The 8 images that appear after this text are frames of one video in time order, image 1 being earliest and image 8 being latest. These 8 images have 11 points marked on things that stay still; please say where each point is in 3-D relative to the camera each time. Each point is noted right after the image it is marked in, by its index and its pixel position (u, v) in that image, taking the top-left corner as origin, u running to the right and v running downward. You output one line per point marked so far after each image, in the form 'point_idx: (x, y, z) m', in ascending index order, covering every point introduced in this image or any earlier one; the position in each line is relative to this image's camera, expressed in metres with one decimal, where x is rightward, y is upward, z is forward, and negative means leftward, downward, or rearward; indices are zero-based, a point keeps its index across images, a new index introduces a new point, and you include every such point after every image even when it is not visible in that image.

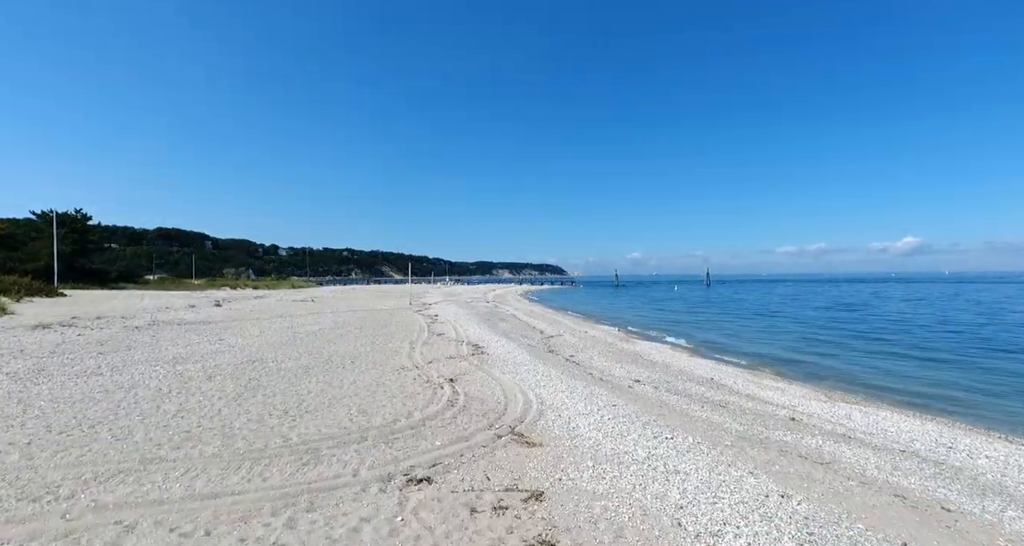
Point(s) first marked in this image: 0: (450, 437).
0: (-0.9, -2.4, +5.9) m
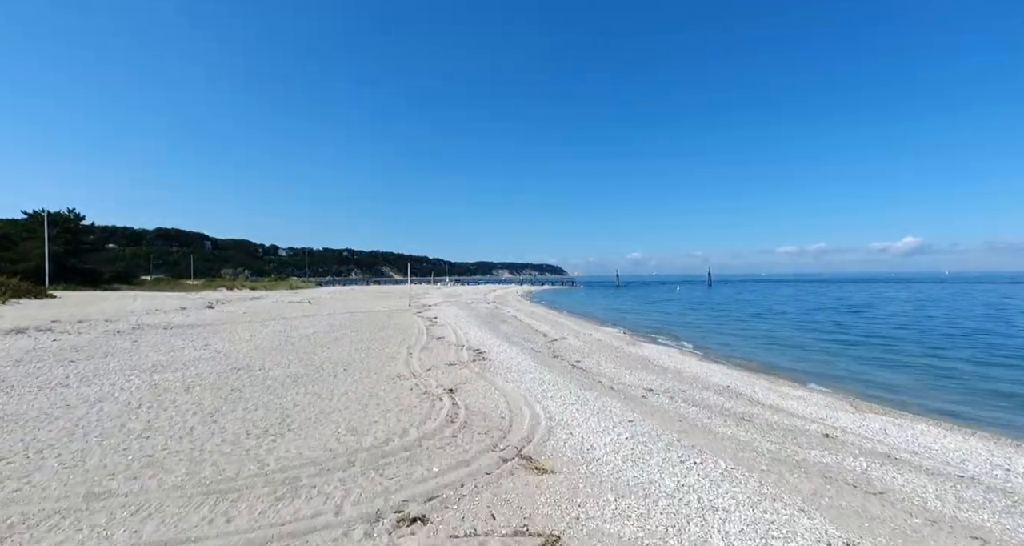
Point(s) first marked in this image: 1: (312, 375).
0: (-0.8, -2.4, +5.2) m
1: (-4.6, -2.4, +9.4) m
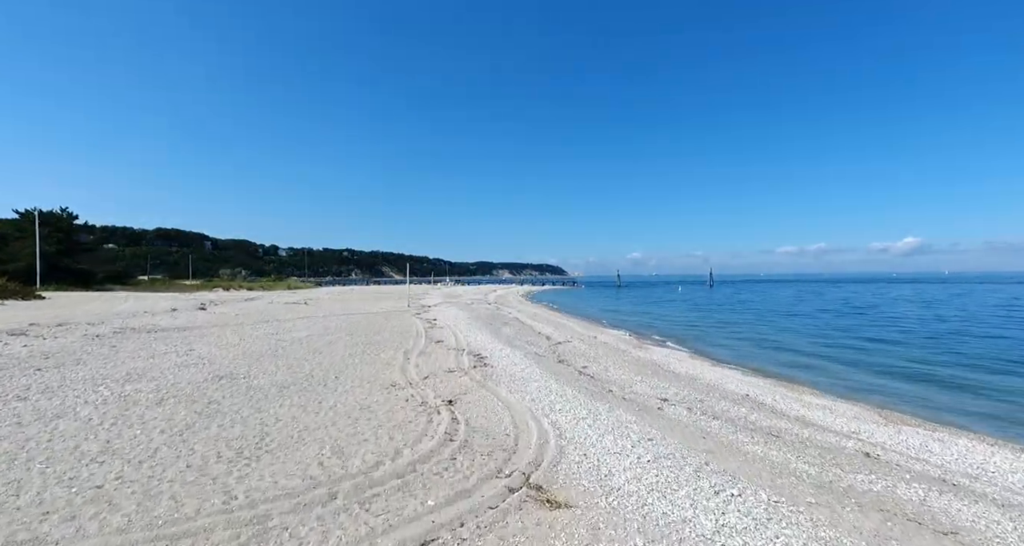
0: (-0.7, -2.4, +4.5) m
1: (-4.5, -2.4, +8.7) m
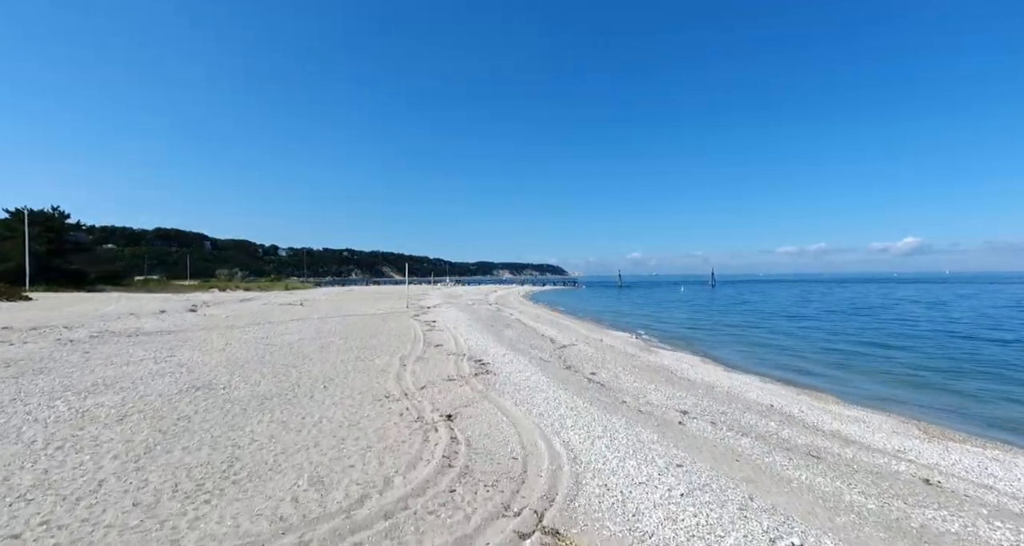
0: (-0.6, -2.4, +3.7) m
1: (-4.4, -2.4, +7.9) m
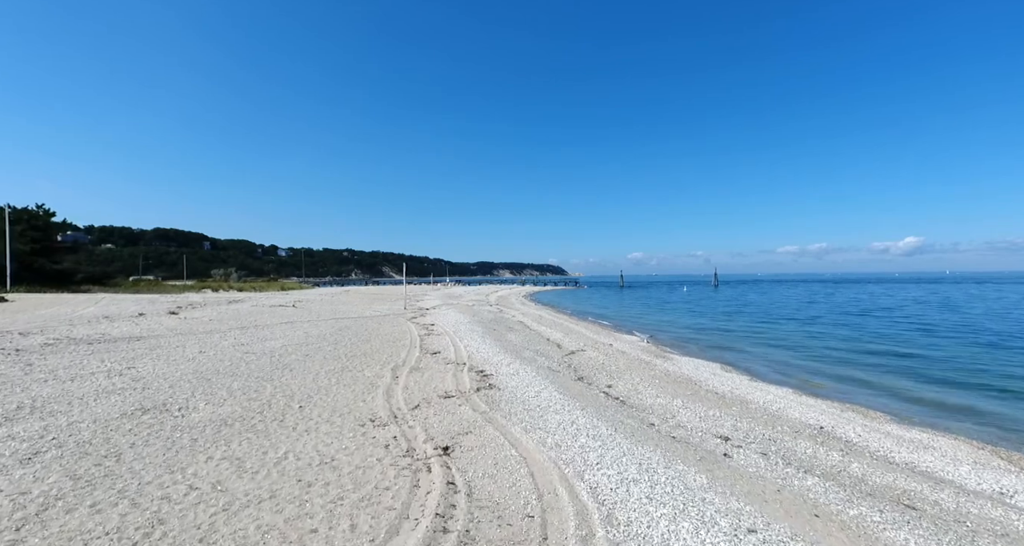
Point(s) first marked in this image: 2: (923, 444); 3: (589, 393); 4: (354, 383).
0: (-0.5, -2.4, +2.4) m
1: (-4.3, -2.4, +6.6) m
2: (+7.5, -3.1, +7.5) m
3: (+1.8, -2.8, +9.4) m
4: (-3.6, -2.5, +9.3) m
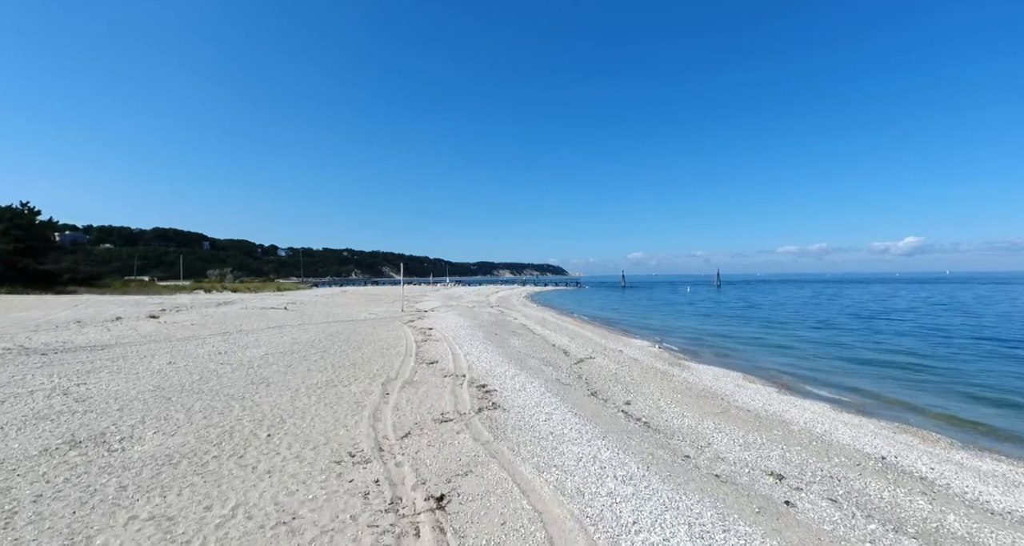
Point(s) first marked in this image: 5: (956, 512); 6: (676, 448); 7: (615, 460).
0: (-0.3, -2.5, +1.2) m
1: (-4.1, -2.4, +5.4) m
2: (+7.7, -3.2, +6.3) m
3: (+1.9, -2.8, +8.2) m
4: (-3.5, -2.5, +8.1) m
5: (+5.5, -2.9, +5.0) m
6: (+2.6, -2.8, +6.6) m
7: (+1.4, -2.6, +5.8) m
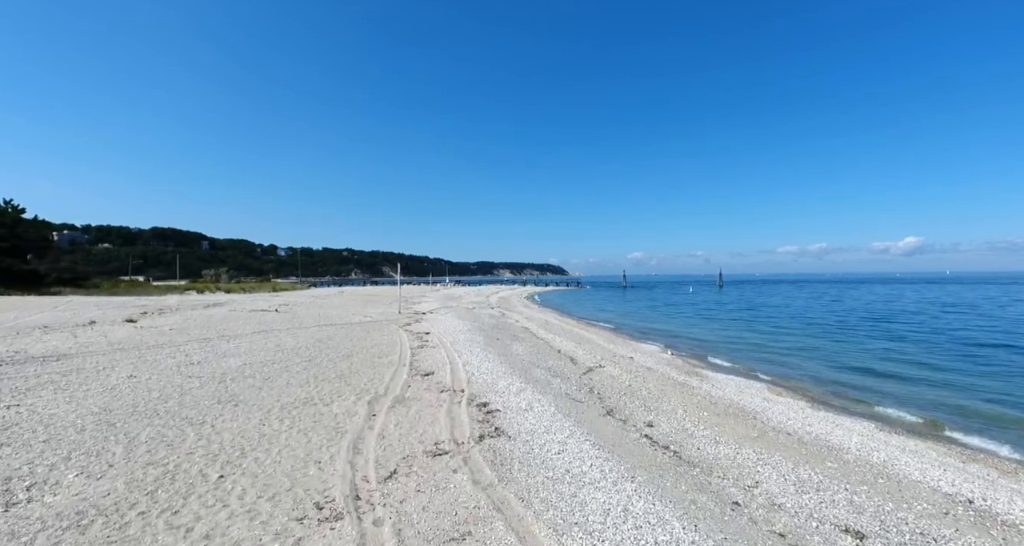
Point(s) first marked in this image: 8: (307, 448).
0: (-0.2, -2.5, 0.0) m
1: (-4.0, -2.5, +4.2) m
2: (+7.8, -3.2, +5.1) m
3: (+2.0, -2.9, +7.0) m
4: (-3.4, -2.6, +6.9) m
5: (+5.6, -3.0, +3.8) m
6: (+2.8, -2.8, +5.4) m
7: (+1.6, -2.7, +4.6) m
8: (-3.1, -2.6, +6.2) m
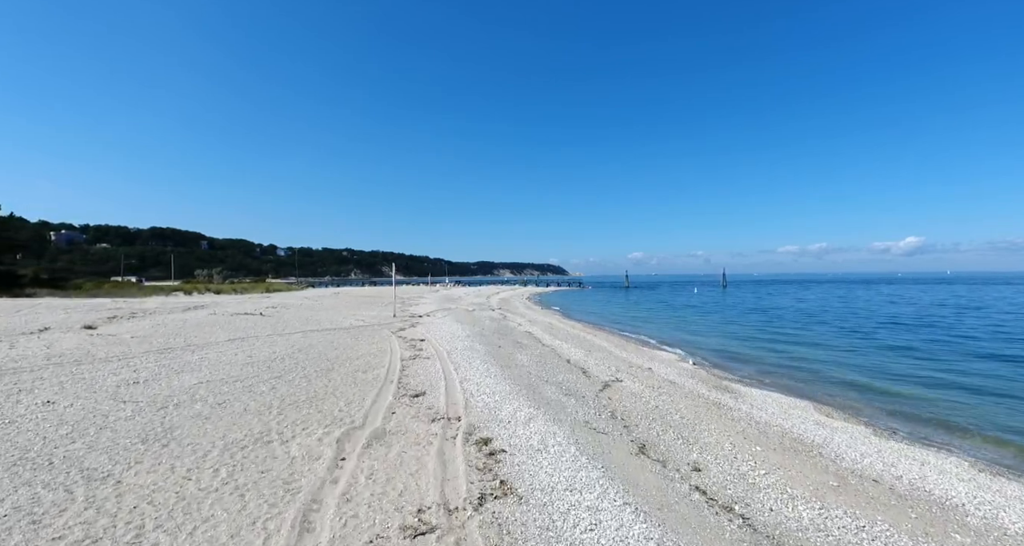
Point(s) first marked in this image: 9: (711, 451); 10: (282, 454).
0: (-0.1, -2.6, -1.8) m
1: (-3.9, -2.5, +2.4) m
2: (+7.9, -3.3, +3.3) m
3: (+2.1, -2.9, +5.2) m
4: (-3.2, -2.6, +5.1) m
5: (+5.7, -3.0, +2.0) m
6: (+2.9, -2.9, +3.6) m
7: (+1.7, -2.7, +2.8) m
8: (-2.9, -2.6, +4.4) m
9: (+3.5, -3.1, +7.2) m
10: (-3.4, -2.6, +6.1) m
